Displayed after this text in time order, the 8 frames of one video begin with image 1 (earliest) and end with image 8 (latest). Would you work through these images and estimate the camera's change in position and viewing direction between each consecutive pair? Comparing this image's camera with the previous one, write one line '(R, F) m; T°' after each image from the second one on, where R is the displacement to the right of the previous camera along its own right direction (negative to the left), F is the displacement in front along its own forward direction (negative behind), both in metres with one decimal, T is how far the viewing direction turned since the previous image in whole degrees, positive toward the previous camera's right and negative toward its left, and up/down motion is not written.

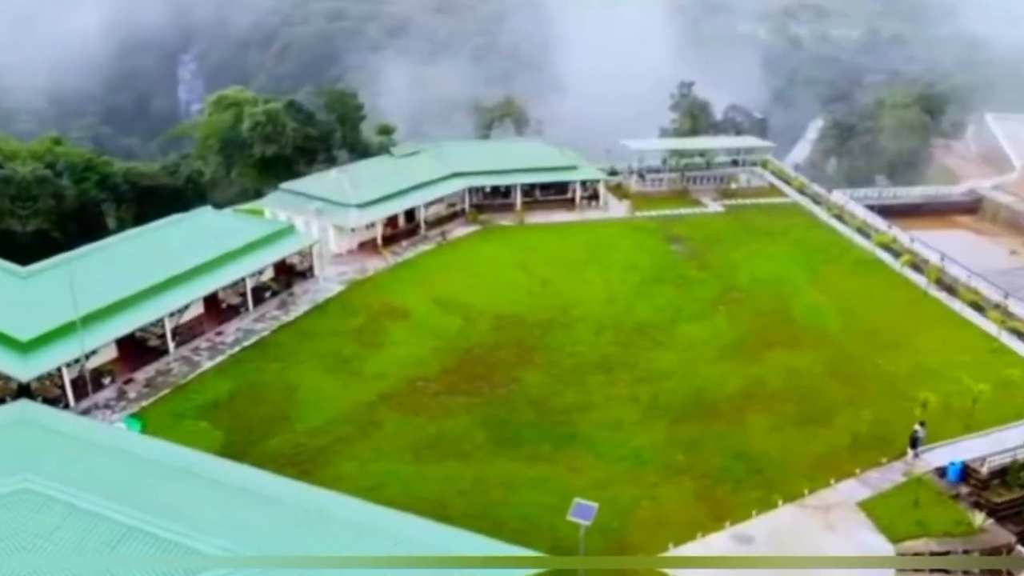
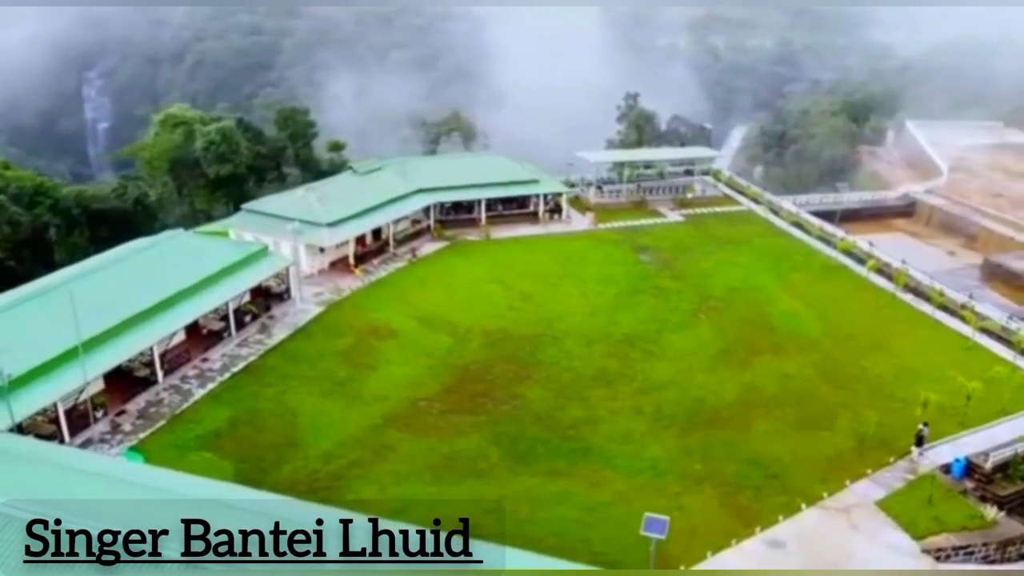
(-1.6, +0.2) m; +6°
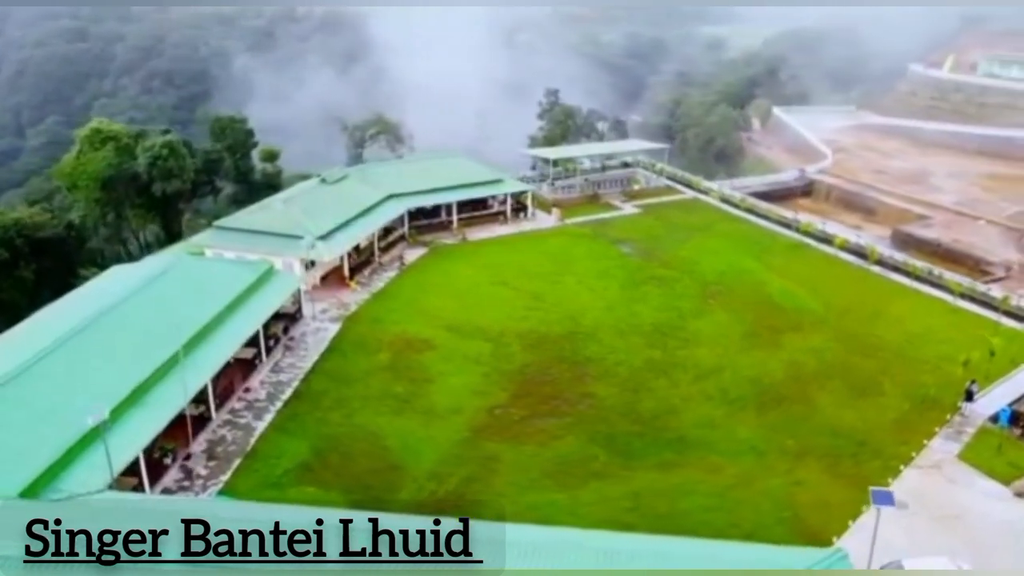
(-4.3, +0.5) m; +12°
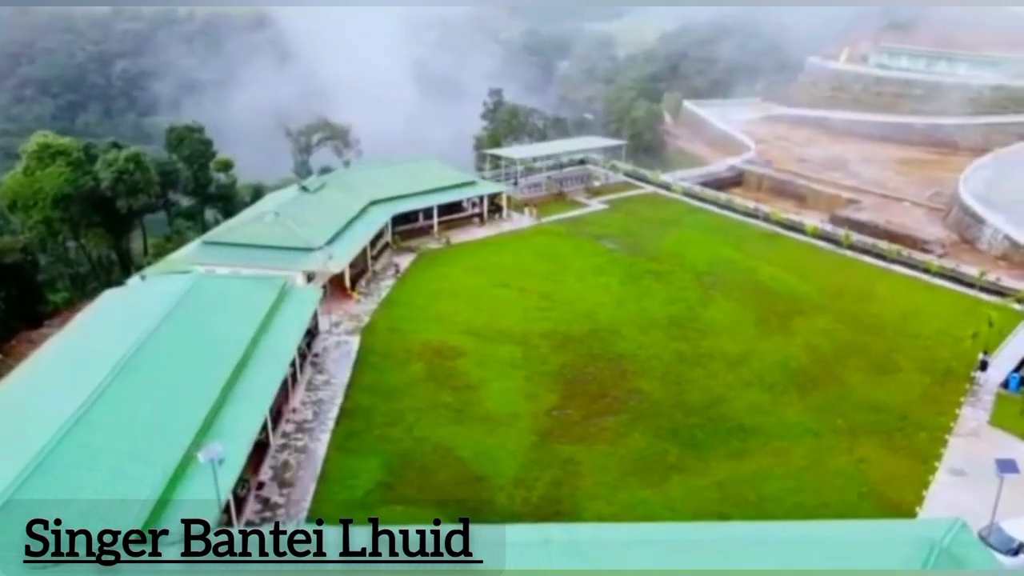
(-3.1, +0.3) m; +8°
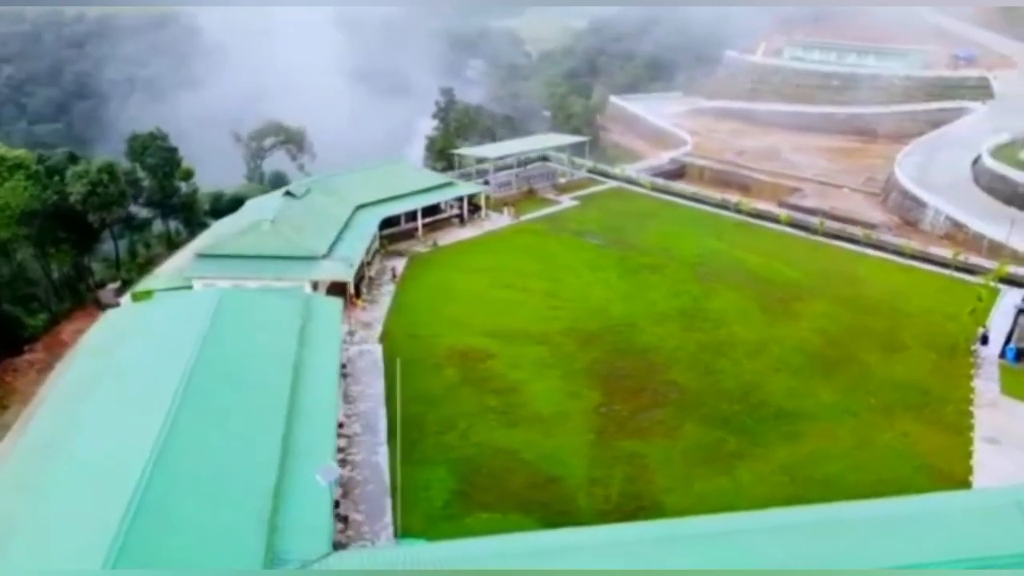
(-2.6, +0.2) m; +7°
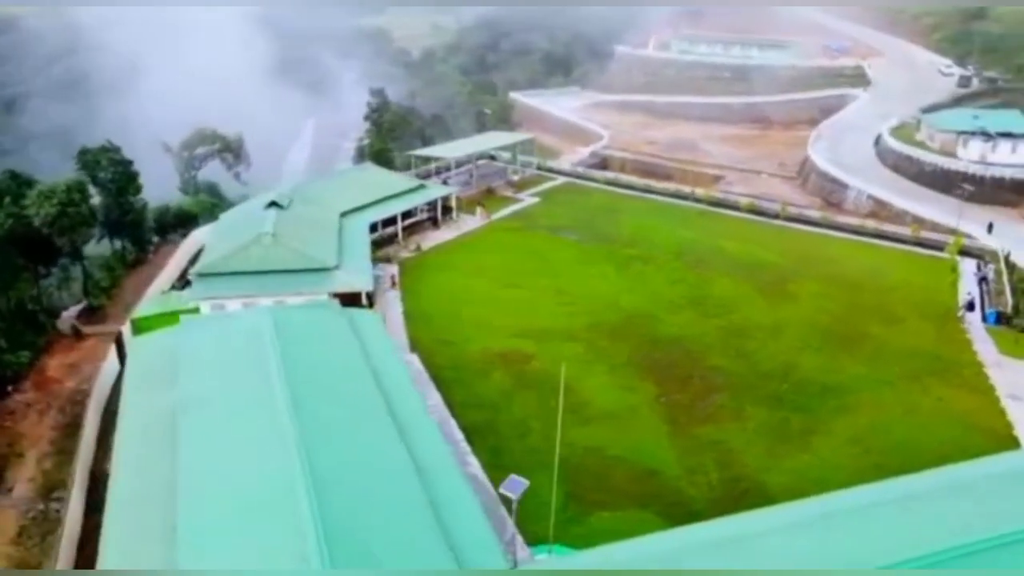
(-3.6, +0.4) m; +10°
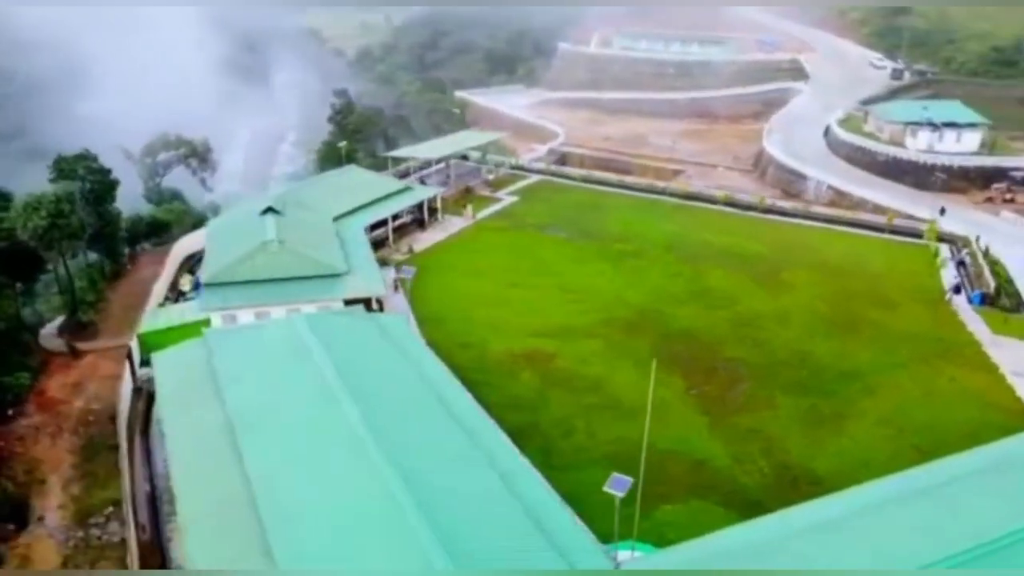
(-2.0, +0.1) m; +5°
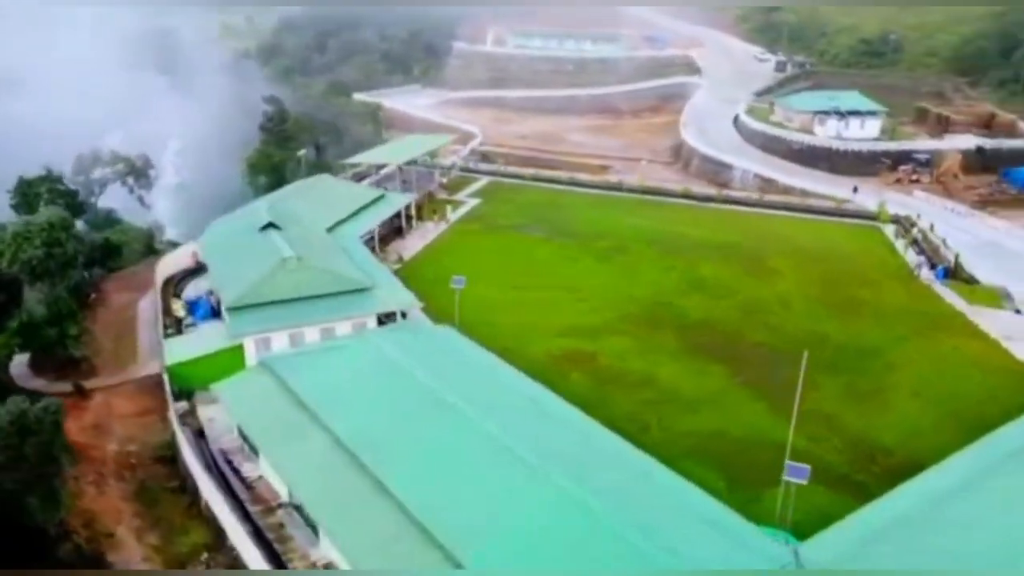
(-3.7, +0.3) m; +10°
